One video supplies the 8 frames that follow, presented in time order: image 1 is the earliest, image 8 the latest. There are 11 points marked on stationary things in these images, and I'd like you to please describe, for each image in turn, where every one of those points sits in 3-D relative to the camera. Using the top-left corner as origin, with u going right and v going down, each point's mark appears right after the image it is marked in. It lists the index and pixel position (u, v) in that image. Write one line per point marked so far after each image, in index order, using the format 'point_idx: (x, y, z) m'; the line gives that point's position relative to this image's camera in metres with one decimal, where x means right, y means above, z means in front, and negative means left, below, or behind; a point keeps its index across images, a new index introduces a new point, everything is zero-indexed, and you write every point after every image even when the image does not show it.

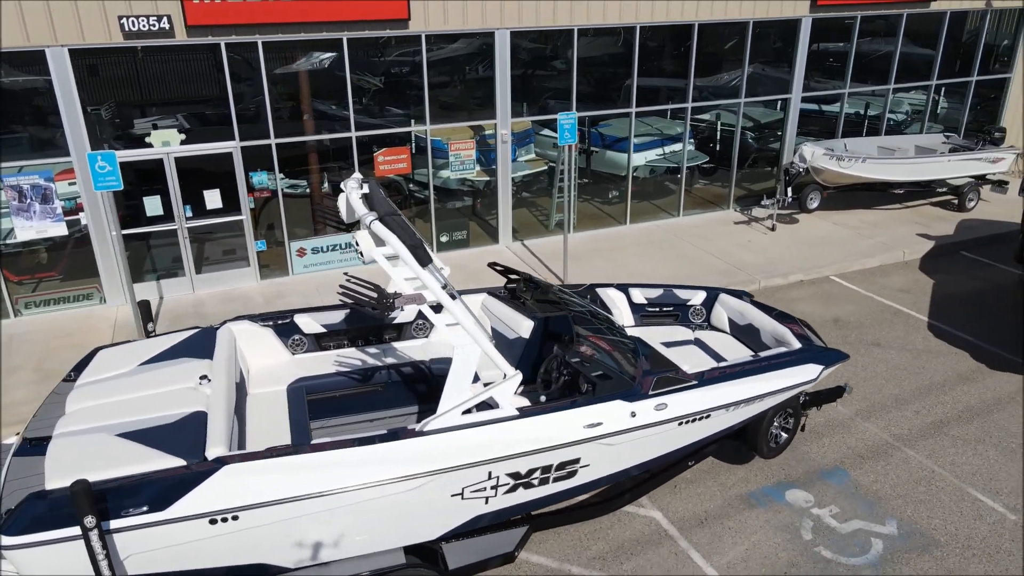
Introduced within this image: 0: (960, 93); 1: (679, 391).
0: (+8.5, +3.7, +14.1) m
1: (+1.1, -0.7, +4.8) m
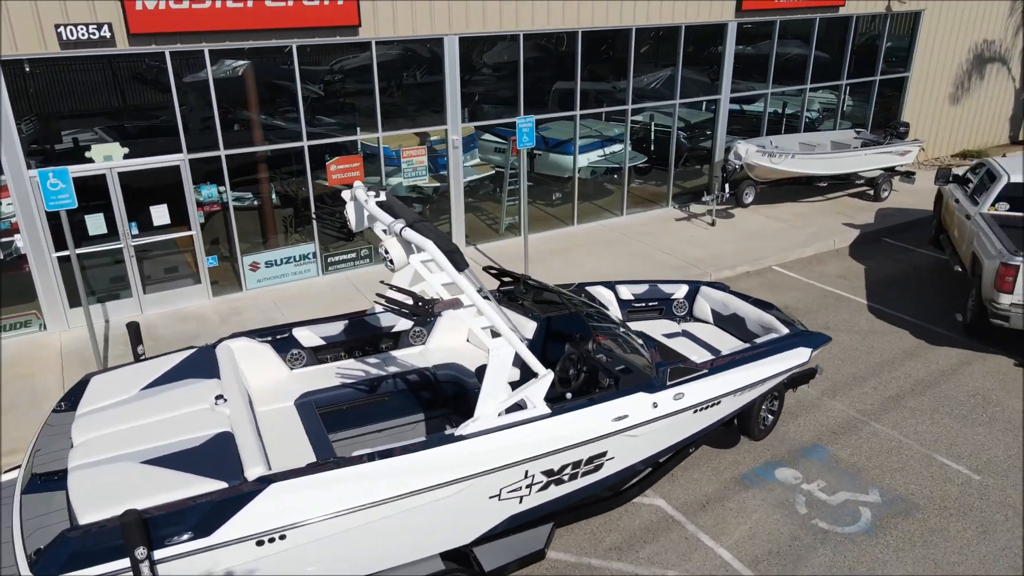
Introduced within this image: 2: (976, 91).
0: (+7.2, +4.0, +15.2) m
1: (+1.2, -0.6, +5.0) m
2: (+10.3, +4.4, +16.7) m
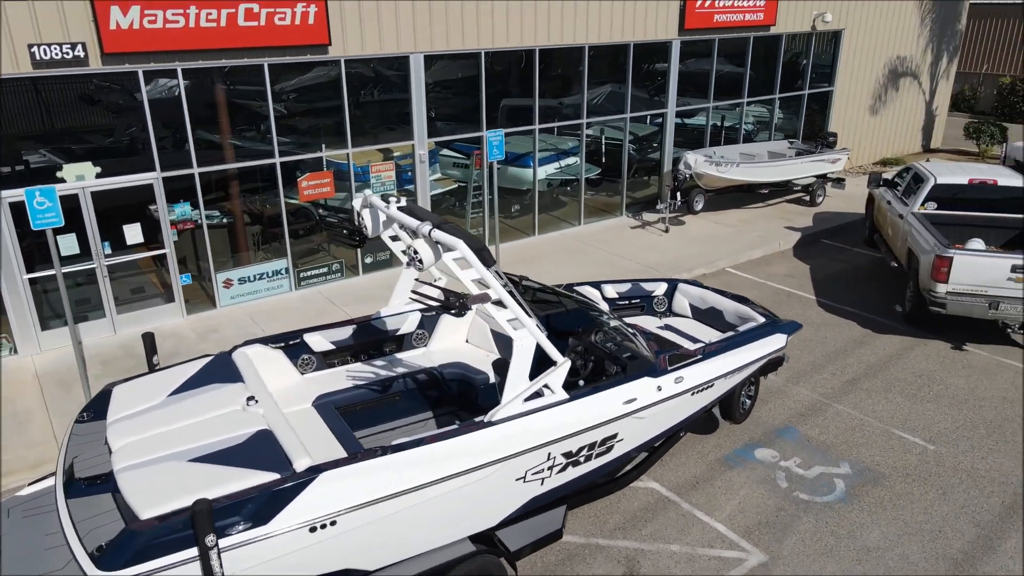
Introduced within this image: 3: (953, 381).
0: (+6.1, +4.0, +16.2) m
1: (+1.3, -0.6, +5.5) m
2: (+9.1, +4.5, +18.0) m
3: (+4.8, -1.0, +8.1) m
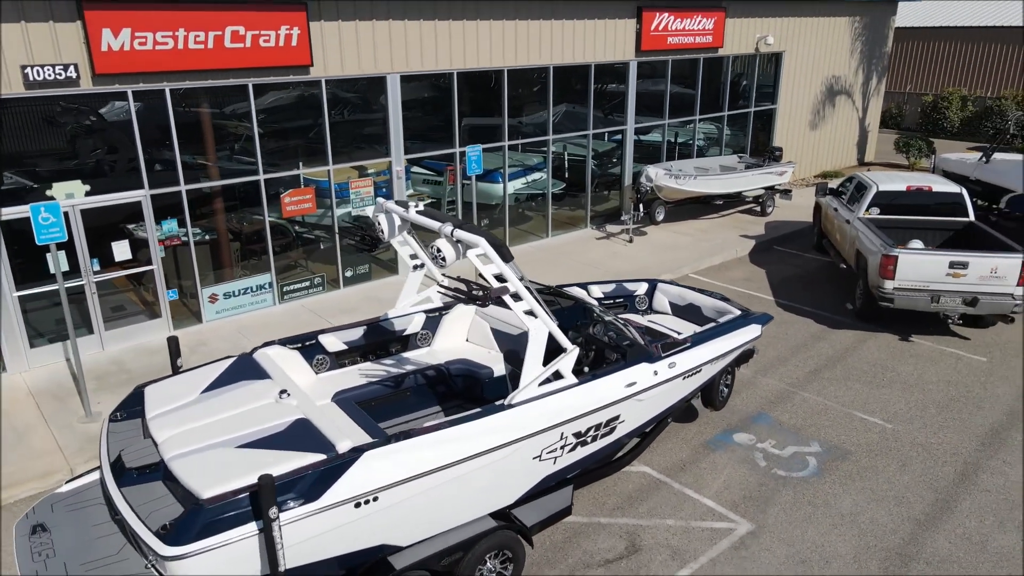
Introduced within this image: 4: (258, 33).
0: (+5.3, +3.8, +17.2) m
1: (+1.4, -0.5, +6.0) m
2: (+8.1, +4.3, +19.2) m
3: (+4.6, -0.9, +8.9) m
4: (-3.1, +3.2, +9.3) m
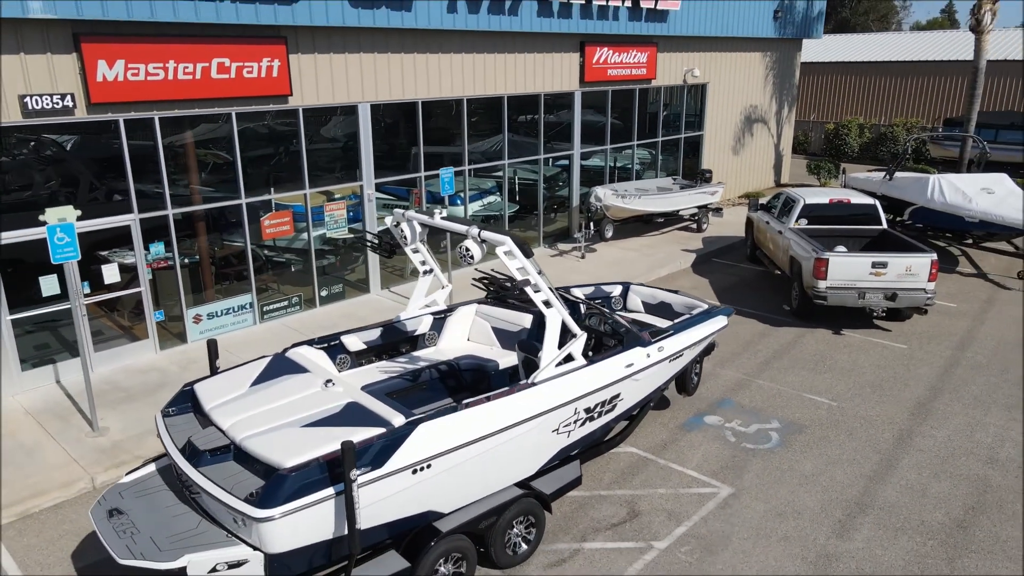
0: (+4.0, +3.5, +18.6) m
1: (+1.4, -0.5, +6.9) m
2: (+6.6, +4.0, +20.9) m
3: (+4.4, -0.9, +10.1) m
4: (-3.5, +2.9, +9.8) m
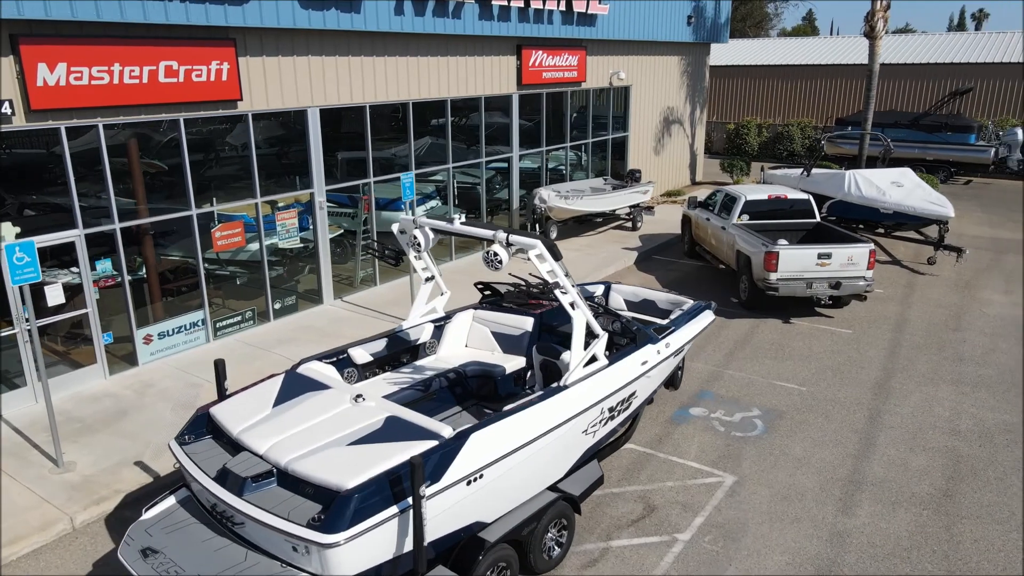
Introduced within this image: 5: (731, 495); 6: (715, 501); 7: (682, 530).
0: (+2.3, +3.5, +19.0) m
1: (+1.5, -0.4, +7.0) m
2: (+4.5, +4.1, +21.7) m
3: (+4.0, -0.8, +10.6) m
4: (-4.0, +2.7, +9.3) m
5: (+2.0, -1.9, +6.9) m
6: (+1.8, -1.9, +6.9) m
7: (+1.5, -2.1, +6.4) m
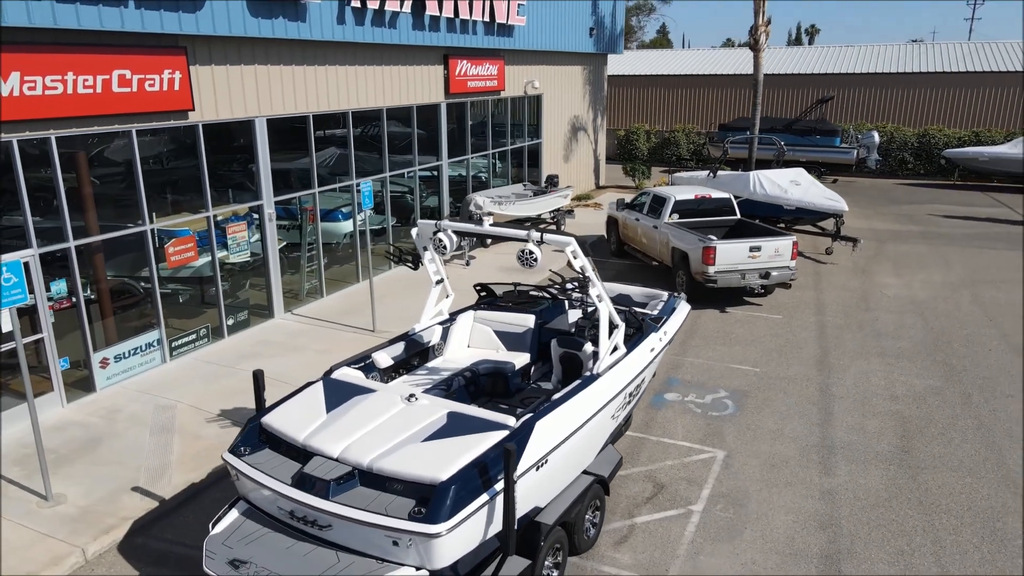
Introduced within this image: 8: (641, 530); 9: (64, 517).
0: (+0.2, +3.4, +19.5) m
1: (+1.5, -0.4, +7.5) m
2: (+1.9, +4.1, +22.5) m
3: (+3.4, -0.7, +11.5) m
4: (-4.4, +2.5, +8.9) m
5: (+2.1, -1.8, +7.5) m
6: (+2.0, -1.8, +7.4) m
7: (+1.7, -2.0, +7.0) m
8: (+1.1, -2.1, +6.5) m
9: (-3.9, -2.0, +6.5) m
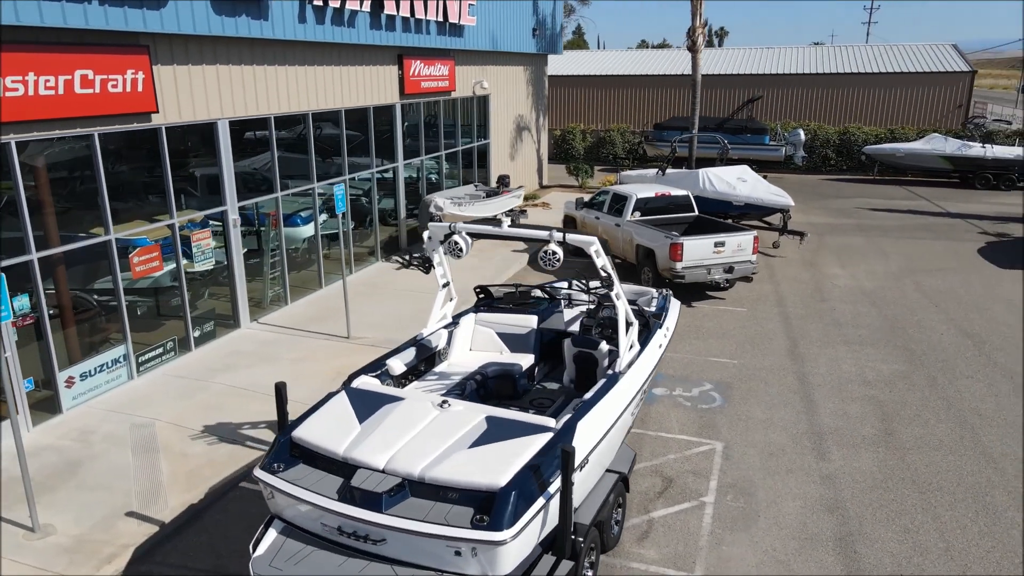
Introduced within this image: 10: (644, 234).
0: (-1.2, +3.4, +19.4) m
1: (+1.5, -0.3, +7.7) m
2: (+0.2, +4.1, +22.6) m
3: (+3.1, -0.6, +11.8) m
4: (-4.5, +2.4, +8.4) m
5: (+2.2, -1.7, +7.7) m
6: (+2.1, -1.8, +7.6) m
7: (+1.8, -1.9, +7.1) m
8: (+1.3, -2.1, +6.6) m
9: (-3.7, -2.1, +6.1) m
10: (+2.3, +0.9, +13.1) m
